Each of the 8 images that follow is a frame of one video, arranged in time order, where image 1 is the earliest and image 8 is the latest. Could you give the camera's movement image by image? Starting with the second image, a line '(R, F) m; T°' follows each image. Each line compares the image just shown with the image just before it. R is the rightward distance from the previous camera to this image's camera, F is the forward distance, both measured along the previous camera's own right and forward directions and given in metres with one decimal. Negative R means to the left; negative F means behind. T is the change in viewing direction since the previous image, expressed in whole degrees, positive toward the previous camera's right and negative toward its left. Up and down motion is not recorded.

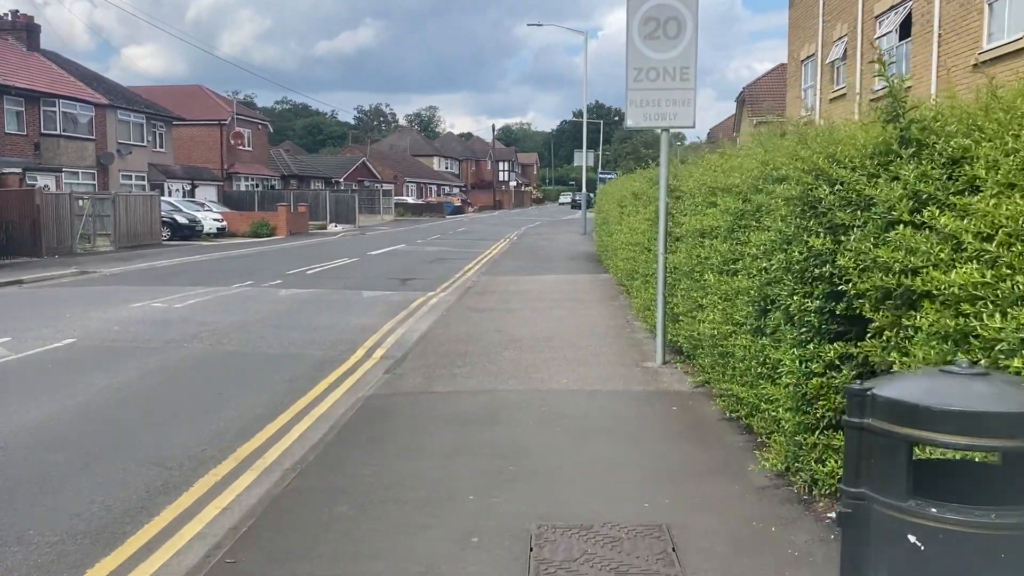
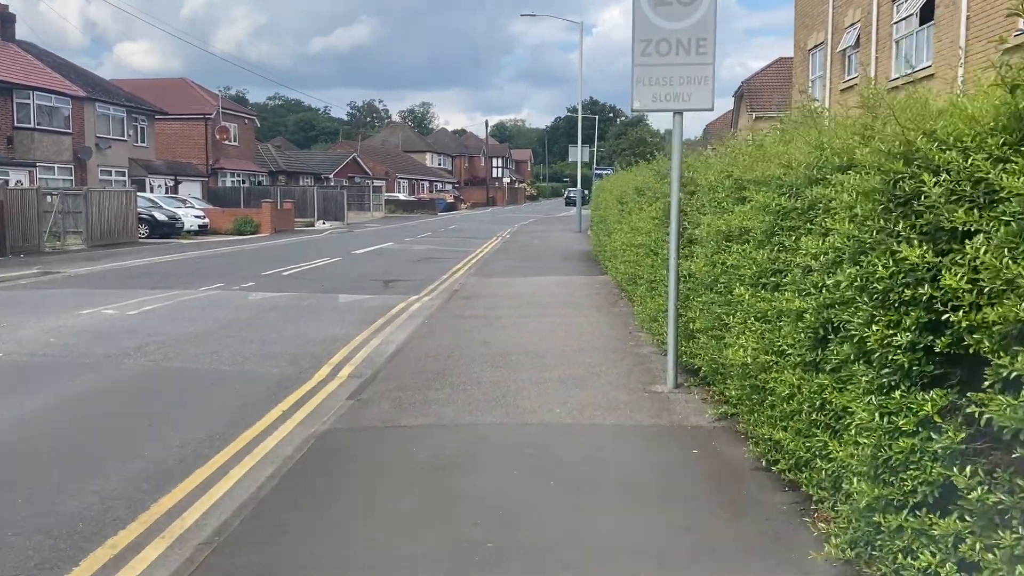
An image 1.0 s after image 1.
(+0.1, +1.3) m; 0°
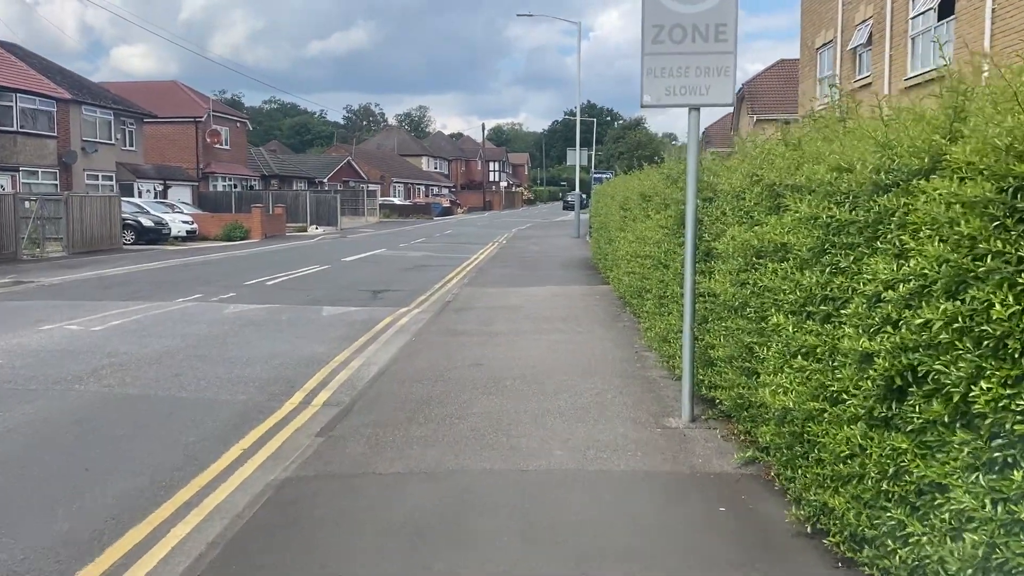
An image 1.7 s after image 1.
(0.0, +0.9) m; 0°
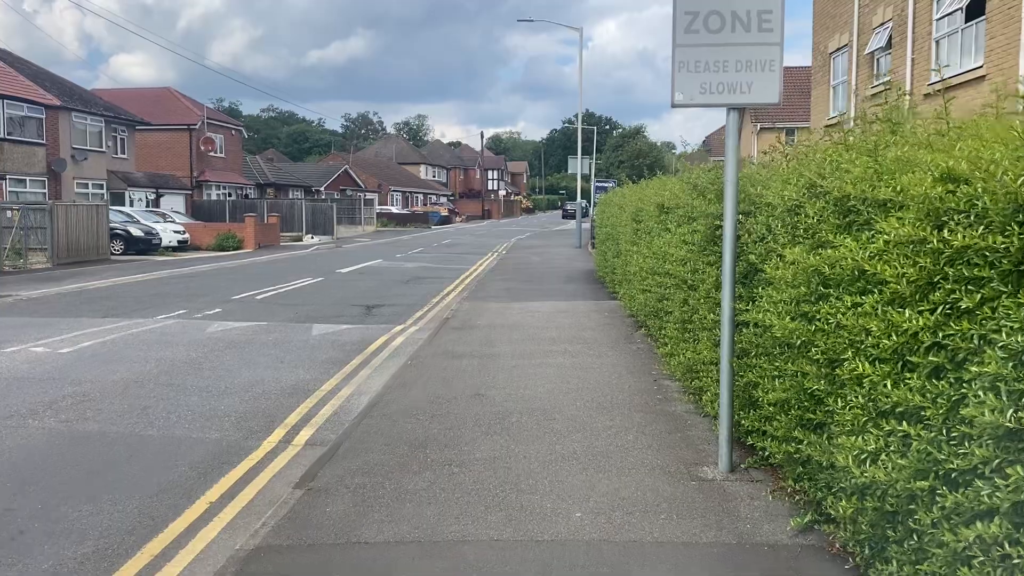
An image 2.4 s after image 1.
(-0.1, +0.9) m; 0°
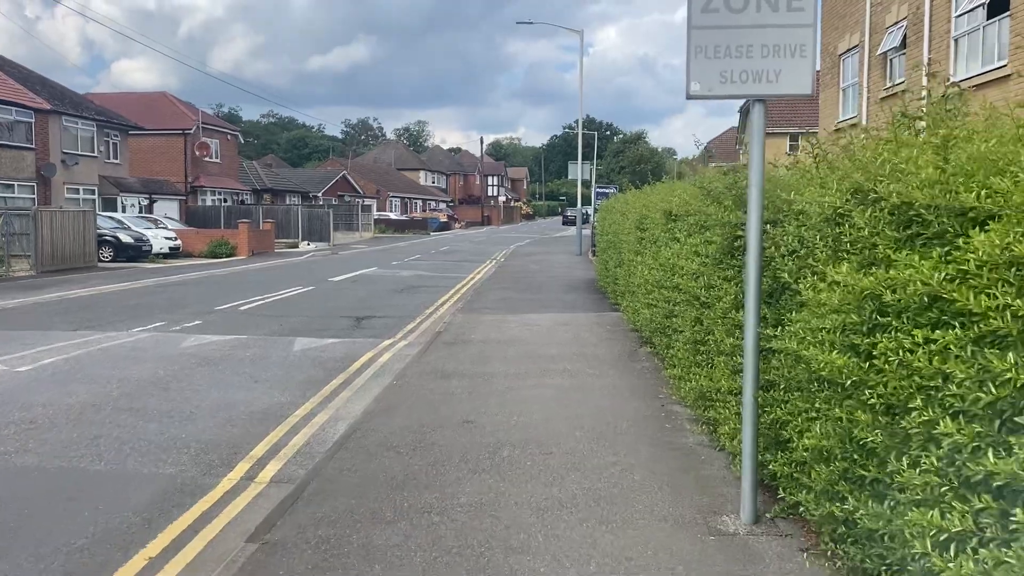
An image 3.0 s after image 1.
(+0.1, +0.8) m; 0°
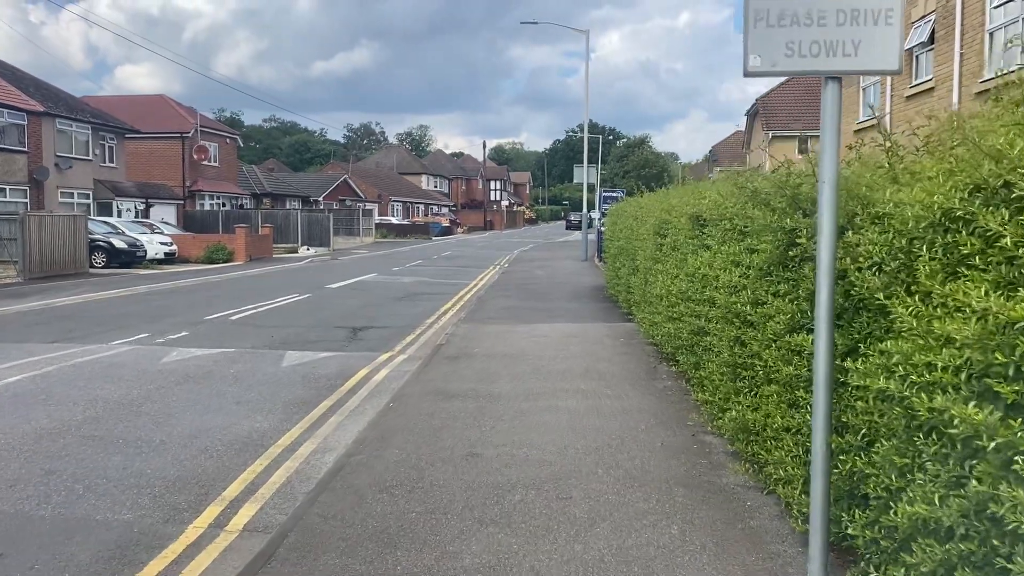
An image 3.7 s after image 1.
(-0.1, +0.9) m; 0°
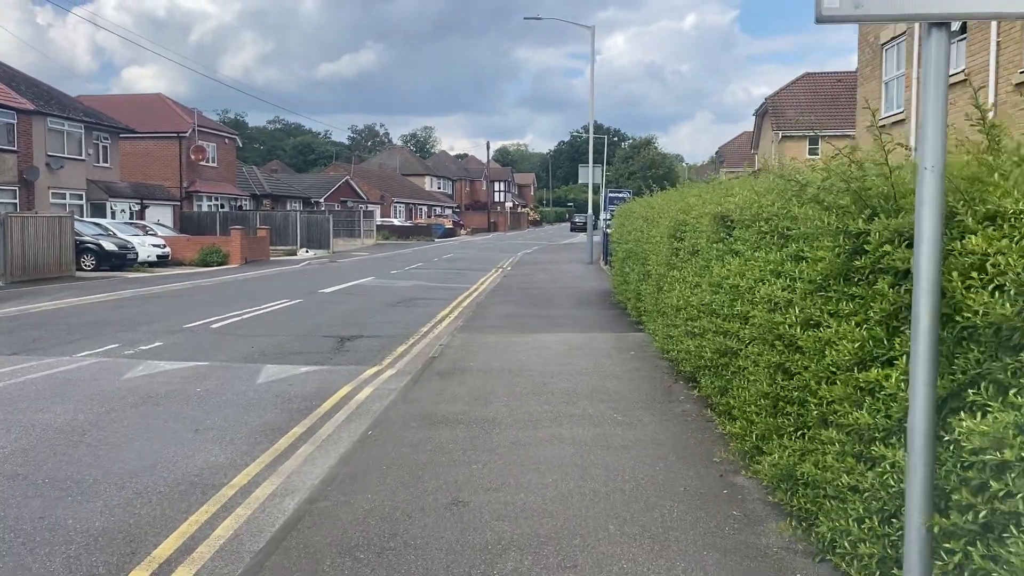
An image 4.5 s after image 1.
(+0.1, +1.1) m; 0°
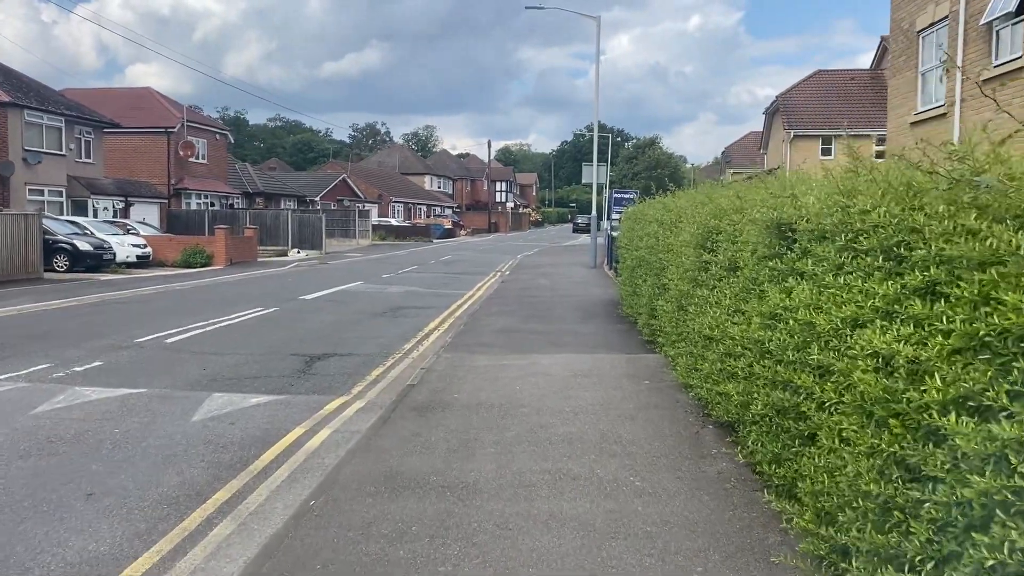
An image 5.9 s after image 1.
(+0.1, +1.7) m; 0°
